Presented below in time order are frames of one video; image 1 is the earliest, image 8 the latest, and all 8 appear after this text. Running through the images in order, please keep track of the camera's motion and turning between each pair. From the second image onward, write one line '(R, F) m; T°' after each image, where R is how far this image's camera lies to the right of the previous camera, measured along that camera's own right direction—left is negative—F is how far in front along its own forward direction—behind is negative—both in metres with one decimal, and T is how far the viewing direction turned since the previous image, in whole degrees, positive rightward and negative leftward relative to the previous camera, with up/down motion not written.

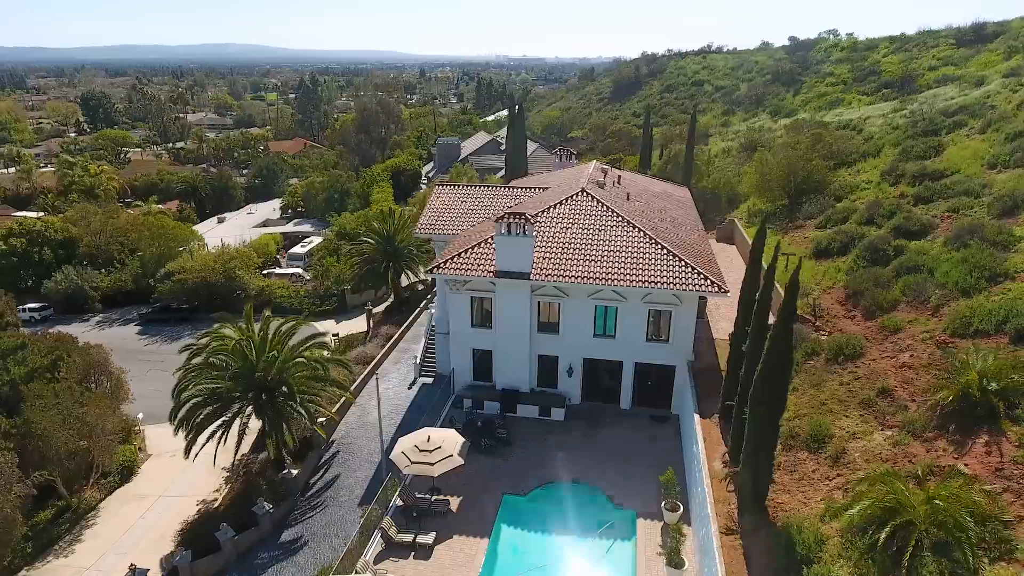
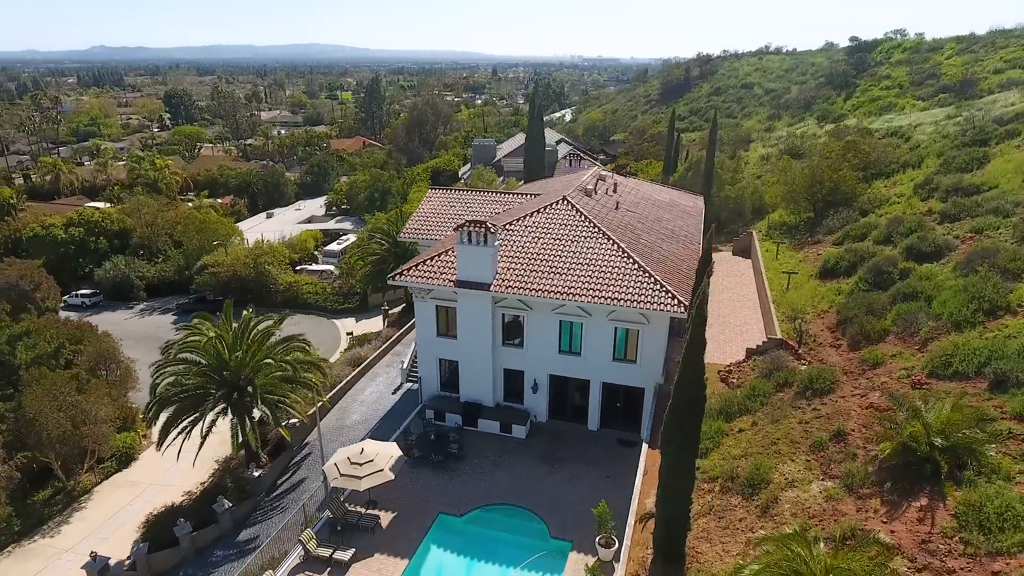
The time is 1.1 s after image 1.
(+3.3, +1.0) m; -6°
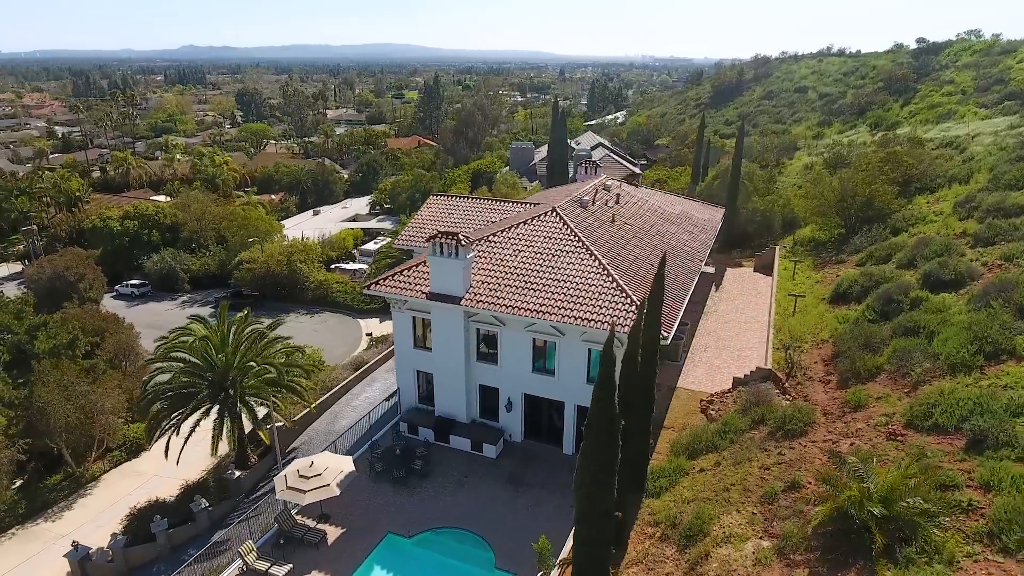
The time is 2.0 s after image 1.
(+2.7, +0.9) m; -6°
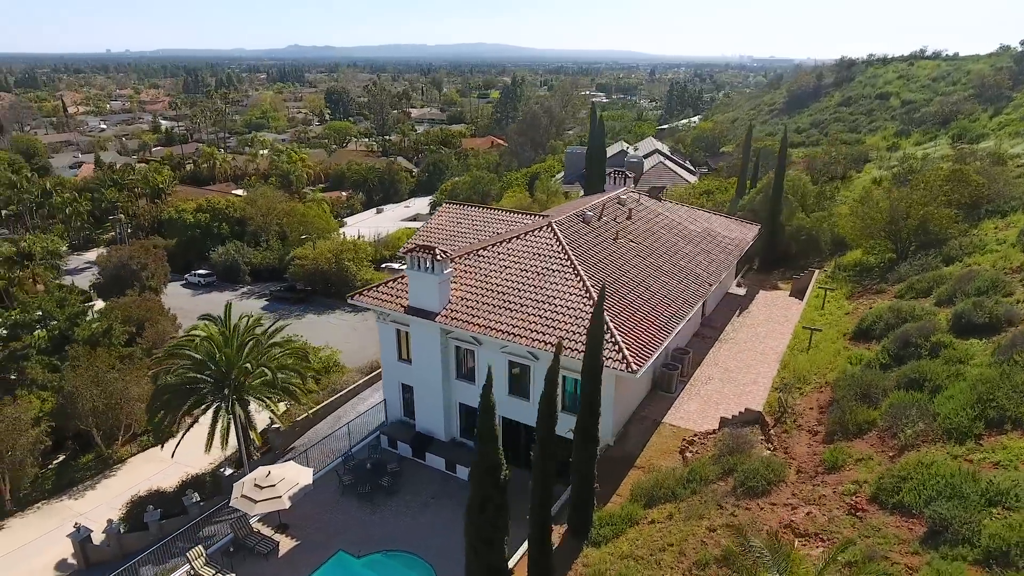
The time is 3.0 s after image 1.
(+2.9, +1.0) m; -7°
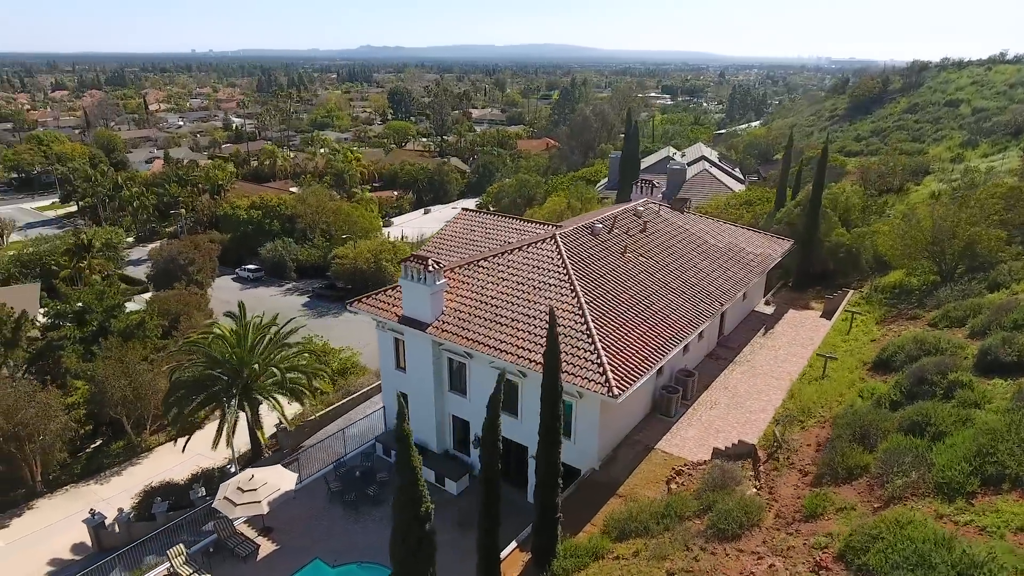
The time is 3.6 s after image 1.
(+1.8, +0.5) m; -5°
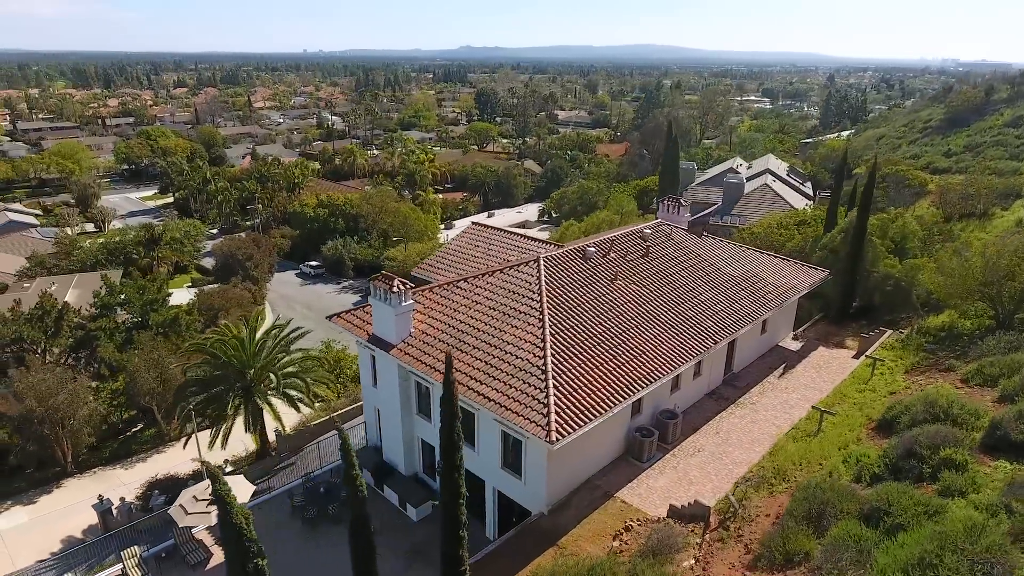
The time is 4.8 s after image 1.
(+3.2, +1.1) m; -8°
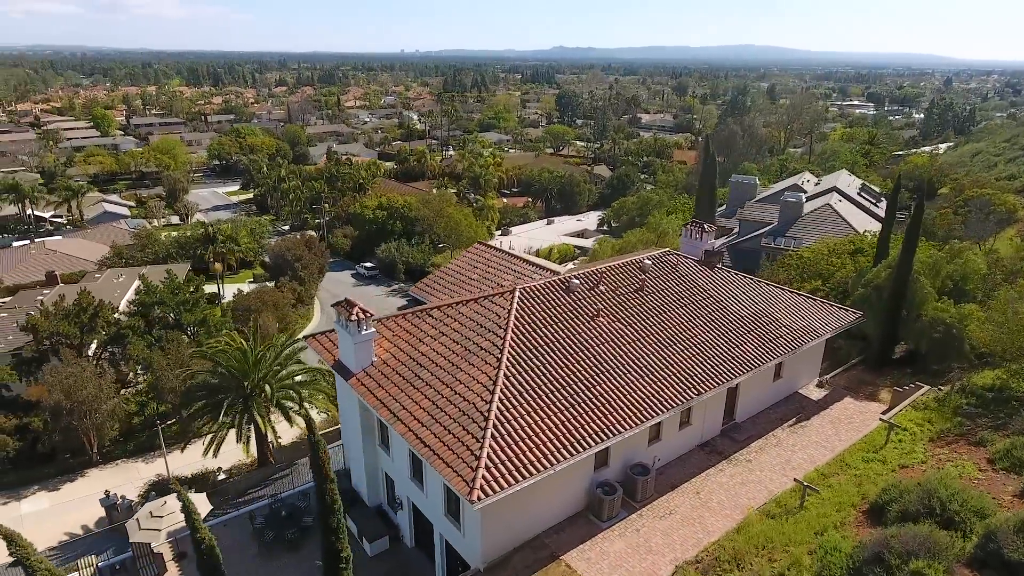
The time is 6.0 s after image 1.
(+3.0, +1.3) m; -7°
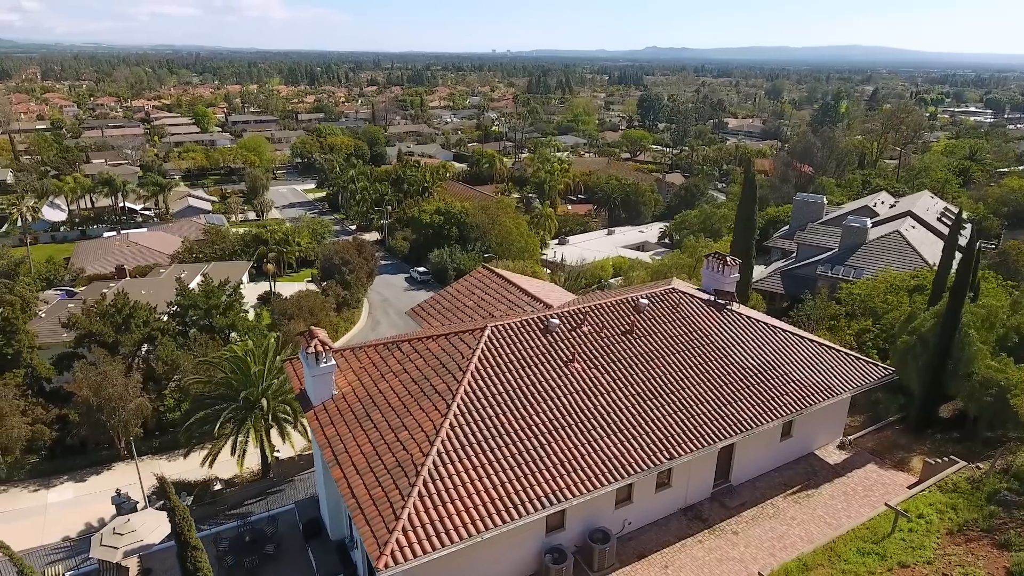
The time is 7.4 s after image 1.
(+2.8, +1.3) m; -7°
